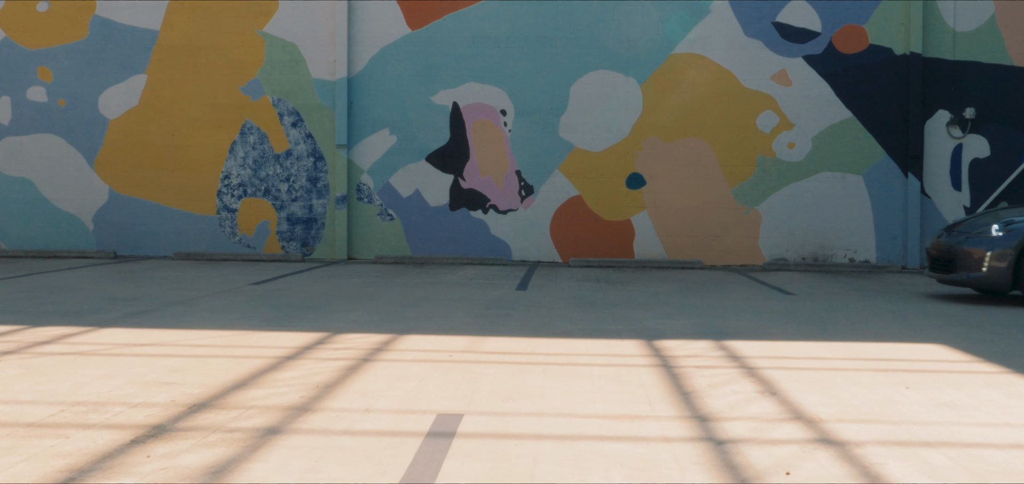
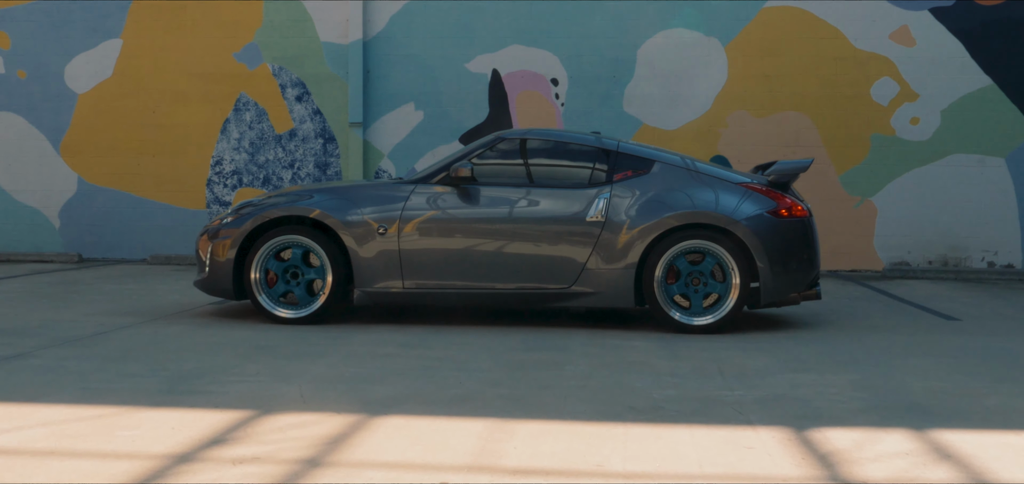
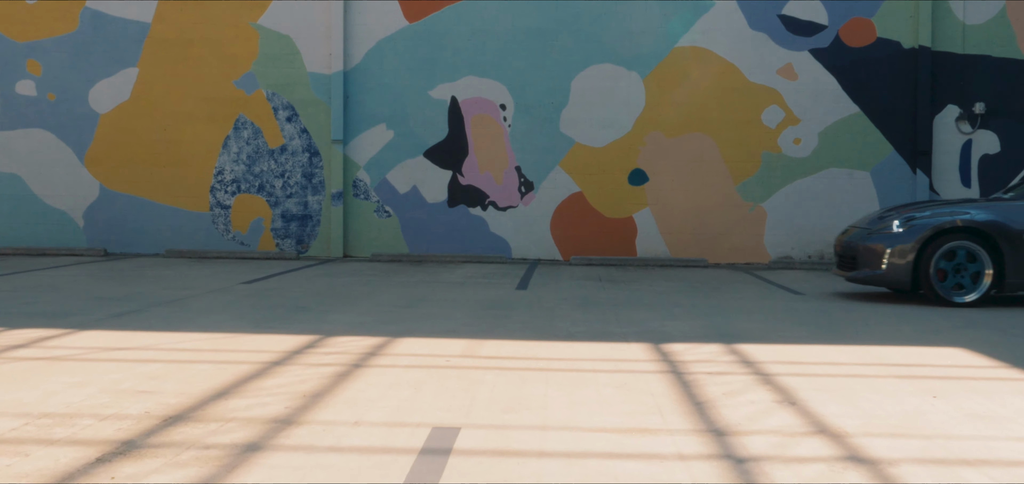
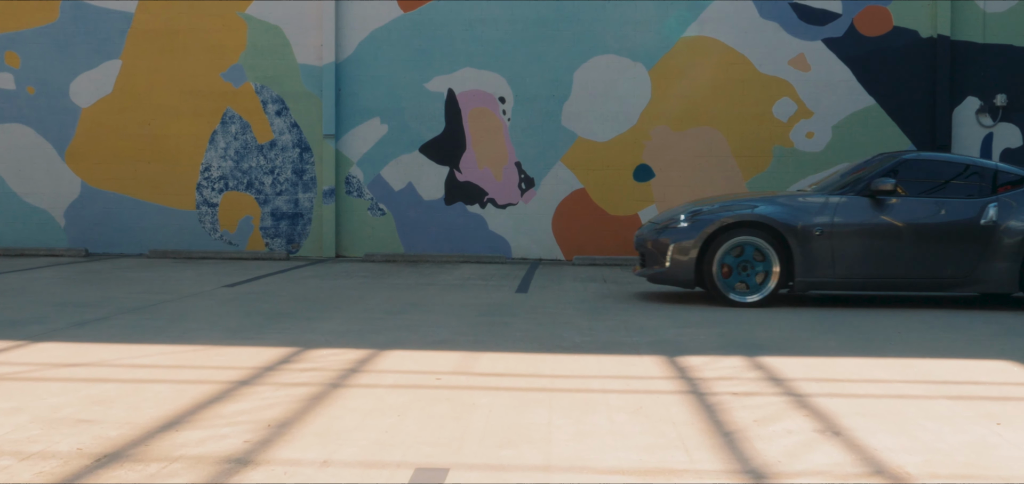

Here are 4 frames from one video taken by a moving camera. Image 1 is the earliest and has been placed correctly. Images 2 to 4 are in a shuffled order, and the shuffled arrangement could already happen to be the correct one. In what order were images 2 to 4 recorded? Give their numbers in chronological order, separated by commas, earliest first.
3, 4, 2
